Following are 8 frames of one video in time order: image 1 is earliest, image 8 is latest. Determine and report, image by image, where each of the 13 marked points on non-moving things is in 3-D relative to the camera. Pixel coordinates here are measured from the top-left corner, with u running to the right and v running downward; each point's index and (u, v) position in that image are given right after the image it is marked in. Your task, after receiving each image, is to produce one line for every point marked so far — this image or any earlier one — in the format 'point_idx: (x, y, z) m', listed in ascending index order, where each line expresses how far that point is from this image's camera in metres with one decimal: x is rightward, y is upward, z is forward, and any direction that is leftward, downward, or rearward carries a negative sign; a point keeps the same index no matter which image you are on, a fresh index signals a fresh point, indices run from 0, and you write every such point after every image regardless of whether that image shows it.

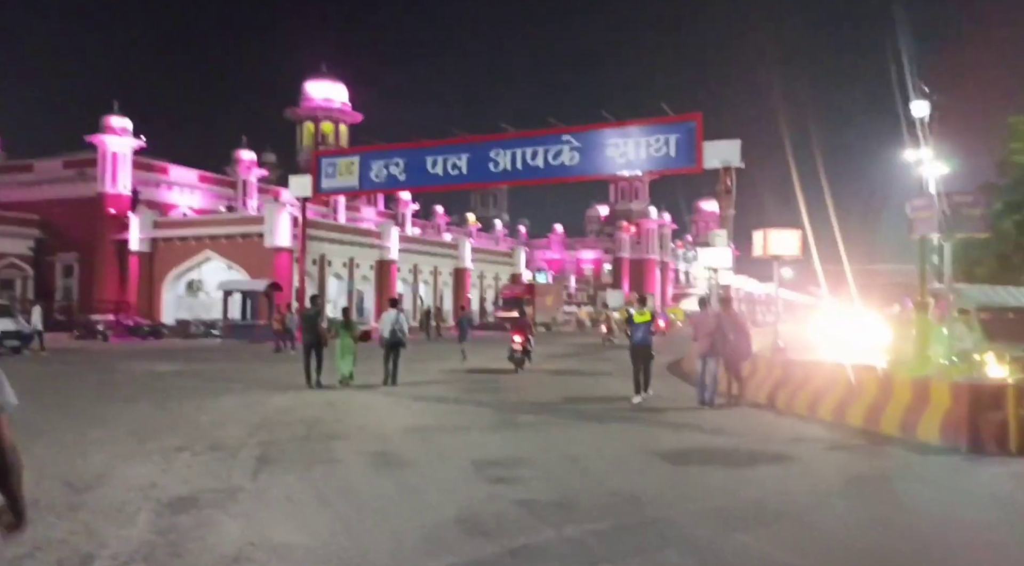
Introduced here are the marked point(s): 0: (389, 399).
0: (-1.9, -1.7, +13.4) m
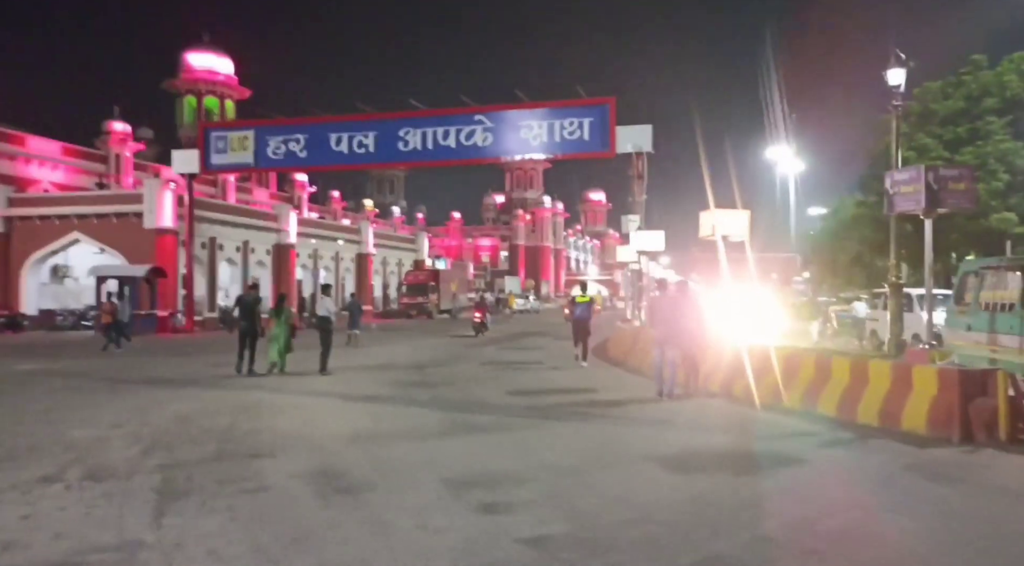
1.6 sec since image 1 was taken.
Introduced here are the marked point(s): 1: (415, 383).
0: (-2.6, -1.5, +11.4) m
1: (-1.4, -1.5, +12.9) m
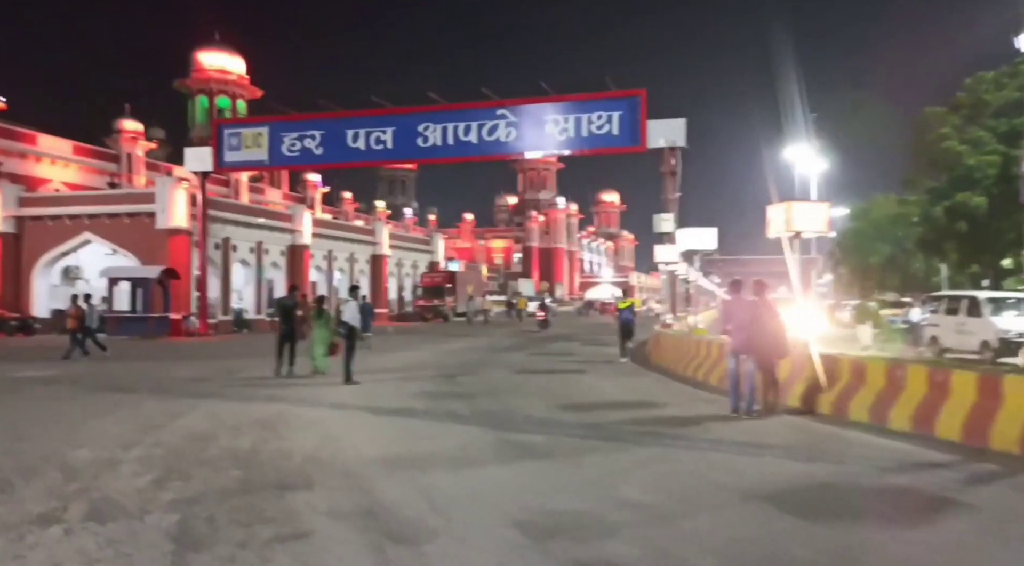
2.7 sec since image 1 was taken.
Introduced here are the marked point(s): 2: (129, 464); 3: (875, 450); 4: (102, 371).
0: (-2.0, -1.5, +10.3) m
1: (-0.8, -1.5, +11.8) m
2: (-3.2, -1.5, +7.4) m
3: (+2.9, -1.3, +7.1) m
4: (-7.5, -1.6, +16.4) m
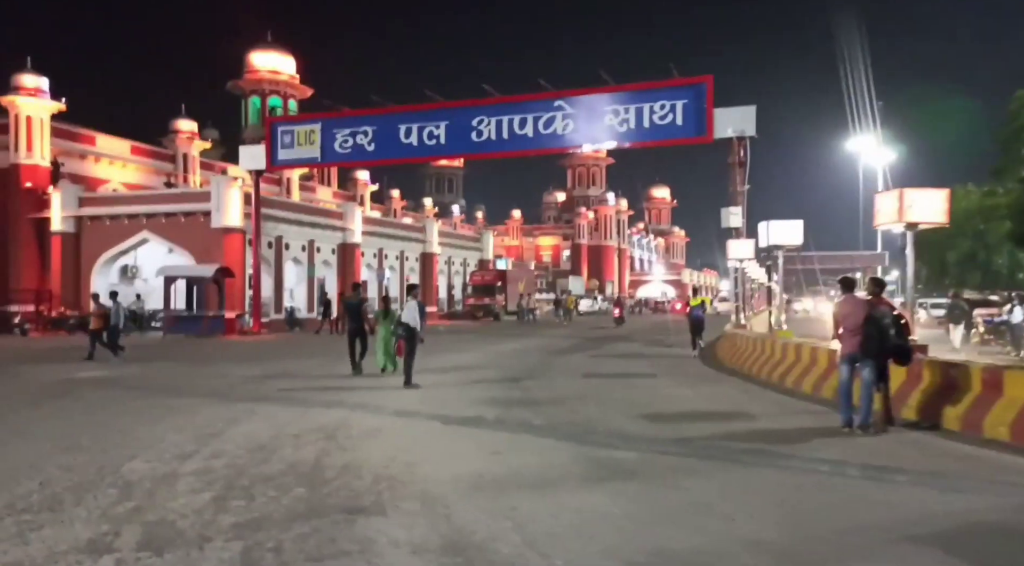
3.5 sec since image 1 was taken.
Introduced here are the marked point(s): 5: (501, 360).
0: (-1.2, -1.5, +9.7) m
1: (+0.1, -1.5, +11.2) m
2: (-2.5, -1.5, +6.9) m
3: (+3.5, -1.3, +6.3) m
4: (-6.4, -1.6, +16.1) m
5: (-0.2, -1.7, +20.0) m
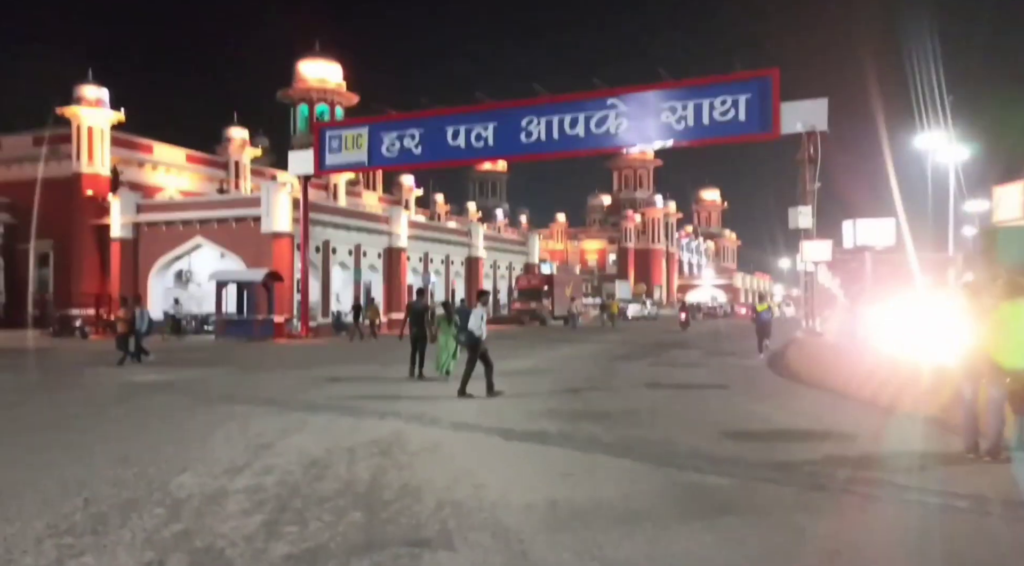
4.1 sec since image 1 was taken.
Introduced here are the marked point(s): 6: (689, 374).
0: (-0.6, -1.6, +9.2) m
1: (+0.8, -1.6, +10.6) m
2: (-2.0, -1.6, +6.4) m
3: (+4.0, -1.4, +5.5) m
4: (-5.4, -1.7, +15.9) m
5: (+0.9, -1.8, +19.5) m
6: (+3.3, -1.7, +17.1) m
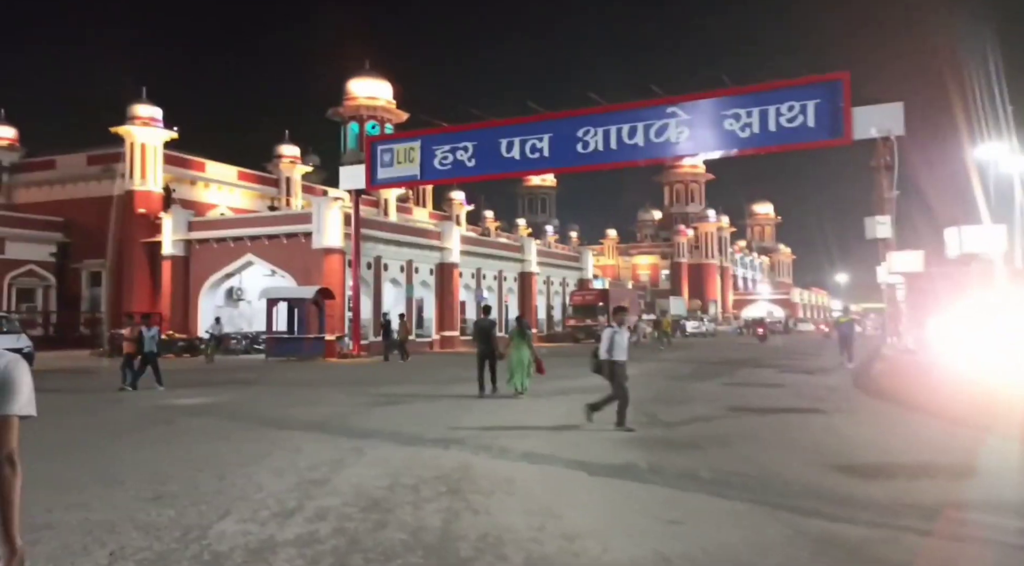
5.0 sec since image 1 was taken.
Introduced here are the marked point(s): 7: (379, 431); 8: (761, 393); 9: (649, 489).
0: (+0.2, -1.7, +8.1) m
1: (+1.7, -1.7, +9.4) m
2: (-1.4, -1.6, +5.4) m
3: (+4.6, -1.4, +4.2) m
4: (-4.2, -2.0, +15.0) m
5: (+2.2, -2.1, +18.3) m
6: (+4.5, -2.0, +15.7) m
7: (-1.6, -1.8, +10.8) m
8: (+4.6, -2.0, +16.6) m
9: (+1.1, -1.6, +7.2) m
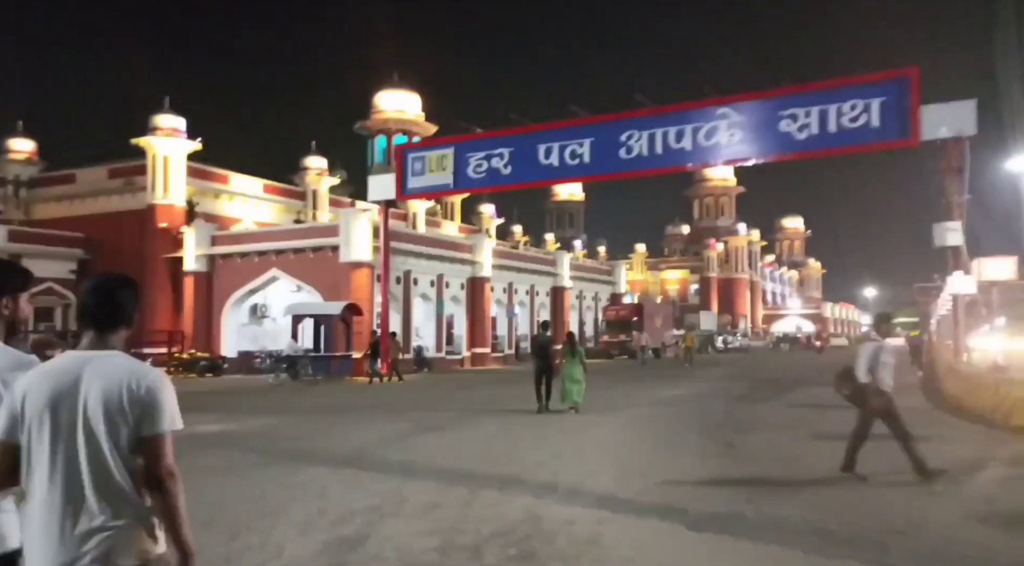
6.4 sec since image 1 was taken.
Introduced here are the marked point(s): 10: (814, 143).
0: (+0.8, -1.7, +6.5) m
1: (+2.3, -1.8, +7.7) m
2: (-0.9, -1.6, +3.8) m
3: (+5.1, -1.4, +2.5) m
4: (-3.5, -2.2, +13.5) m
5: (+3.1, -2.3, +16.6) m
6: (+5.3, -2.1, +14.0) m
7: (-0.9, -1.9, +9.3) m
8: (+5.5, -2.2, +14.8) m
9: (+1.7, -1.7, +5.5) m
10: (+6.6, +3.0, +19.0) m
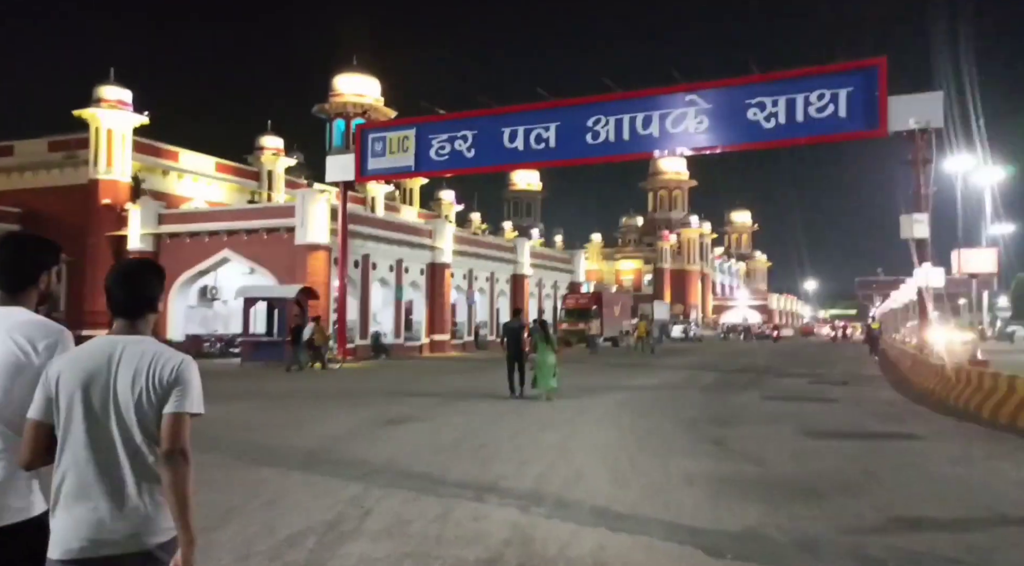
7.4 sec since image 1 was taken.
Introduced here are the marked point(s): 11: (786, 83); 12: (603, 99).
0: (+0.7, -1.6, +5.7) m
1: (+2.1, -1.7, +7.0) m
2: (-0.8, -1.6, +3.0) m
3: (+5.2, -1.4, +1.9) m
4: (-3.9, -1.9, +12.5) m
5: (+2.5, -2.1, +15.9) m
6: (+4.8, -2.0, +13.4) m
7: (-1.2, -1.8, +8.4) m
8: (+4.9, -2.1, +14.3) m
9: (+1.7, -1.6, +4.8) m
10: (+6.0, +3.2, +18.4) m
11: (+6.1, +4.3, +18.5) m
12: (+2.4, +4.3, +20.0) m
